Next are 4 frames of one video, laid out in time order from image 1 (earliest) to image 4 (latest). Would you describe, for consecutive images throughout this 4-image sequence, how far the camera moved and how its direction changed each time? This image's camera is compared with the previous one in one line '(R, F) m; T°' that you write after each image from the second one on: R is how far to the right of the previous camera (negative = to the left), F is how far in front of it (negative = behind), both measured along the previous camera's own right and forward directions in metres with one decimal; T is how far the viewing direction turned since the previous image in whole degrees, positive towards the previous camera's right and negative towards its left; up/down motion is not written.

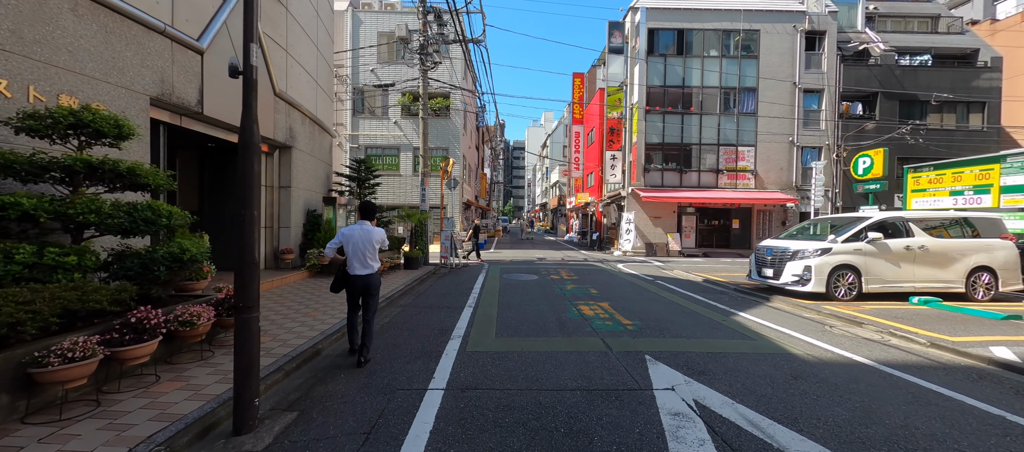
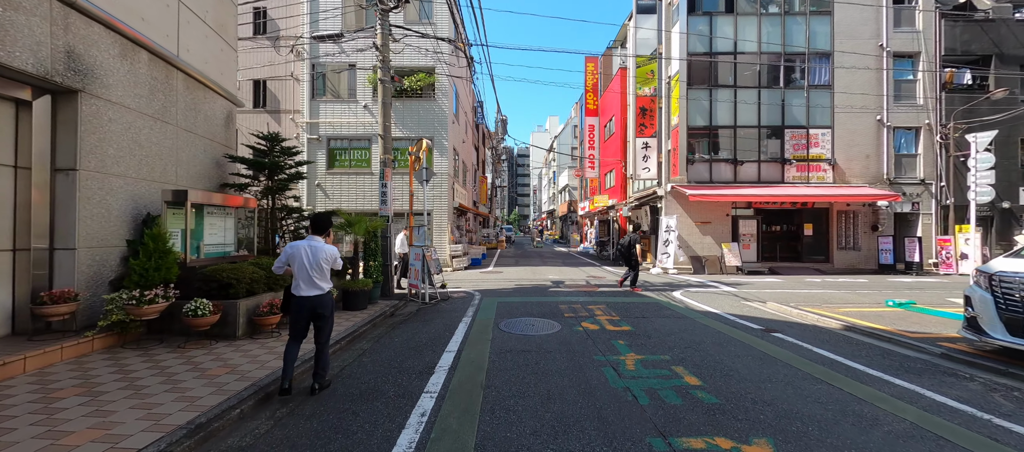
(+0.1, +4.6) m; -1°
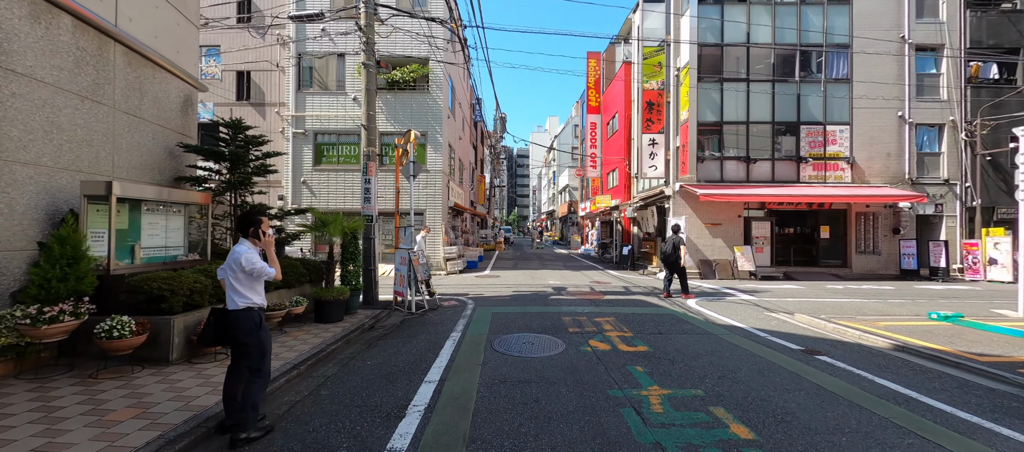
(0.0, +0.9) m; 0°
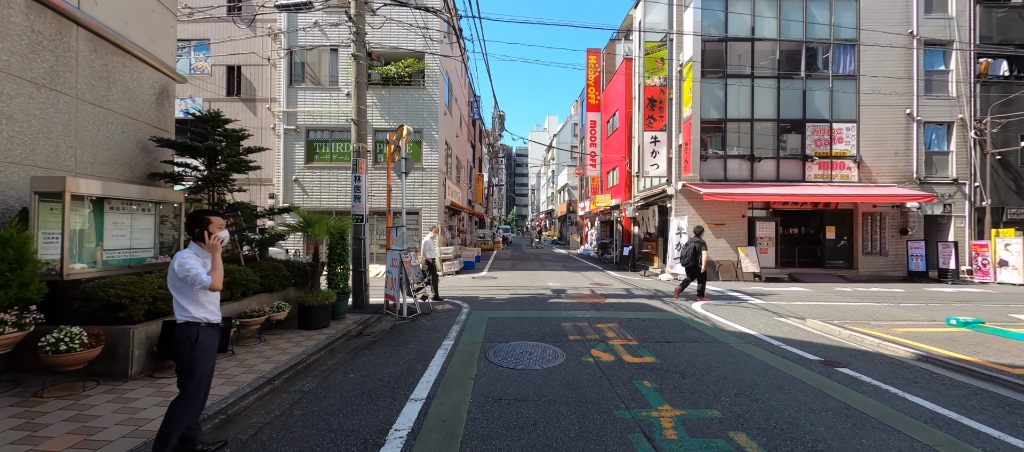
(0.0, +0.4) m; 0°
